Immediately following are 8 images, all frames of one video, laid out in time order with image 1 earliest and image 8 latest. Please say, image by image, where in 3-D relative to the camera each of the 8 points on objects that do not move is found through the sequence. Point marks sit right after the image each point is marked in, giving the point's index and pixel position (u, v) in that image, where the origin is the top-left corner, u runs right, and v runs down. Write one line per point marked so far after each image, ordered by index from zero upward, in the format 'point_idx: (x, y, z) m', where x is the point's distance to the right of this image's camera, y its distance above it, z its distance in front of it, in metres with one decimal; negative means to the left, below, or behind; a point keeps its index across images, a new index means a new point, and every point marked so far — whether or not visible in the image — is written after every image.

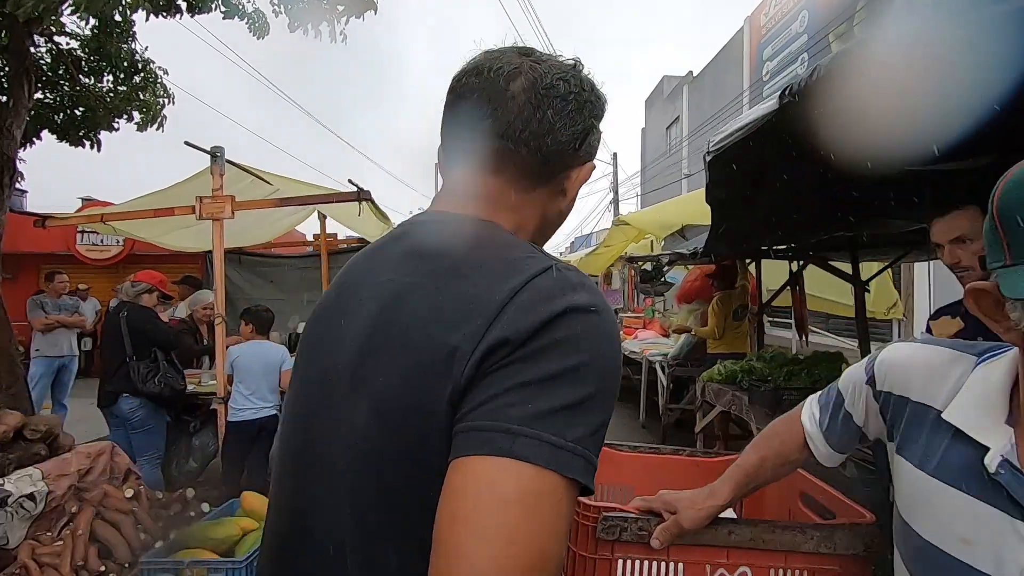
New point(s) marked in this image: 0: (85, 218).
0: (-3.9, +0.6, +4.9) m
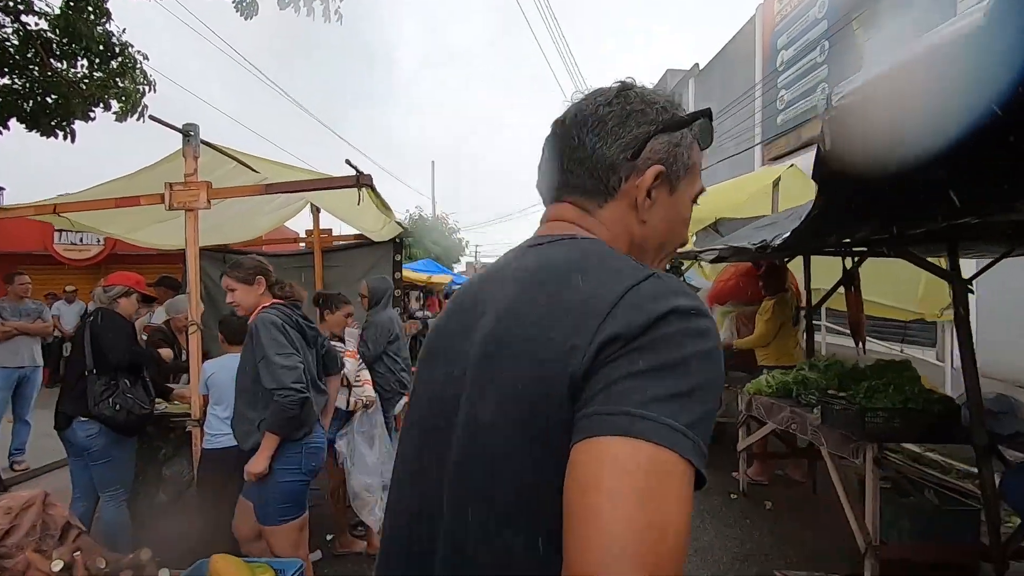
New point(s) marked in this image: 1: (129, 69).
0: (-3.7, +0.6, +4.2) m
1: (-4.3, +2.3, +5.9) m
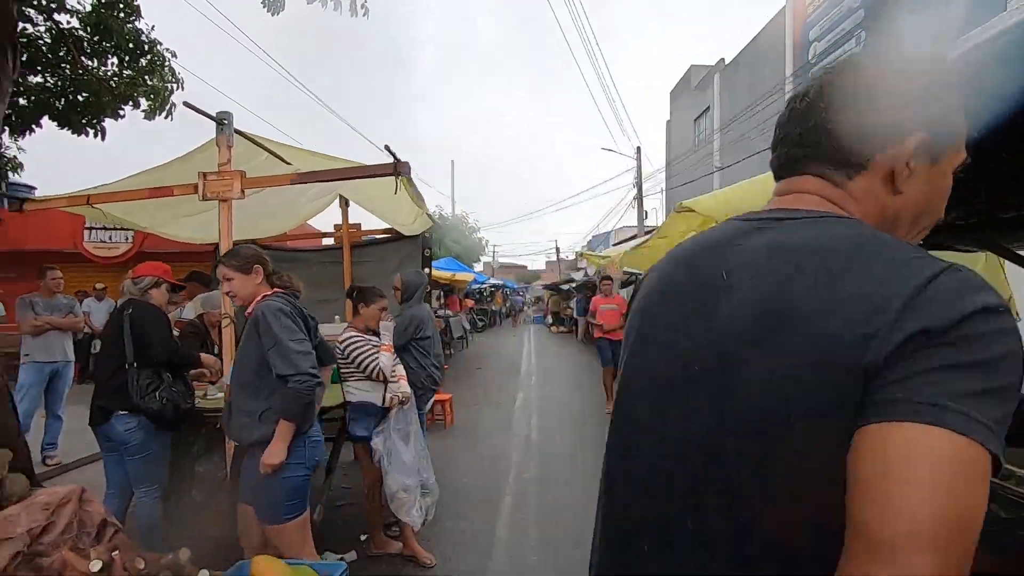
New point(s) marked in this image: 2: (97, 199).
0: (-3.4, +0.7, +4.1) m
1: (-3.9, +2.4, +5.9) m
2: (-3.1, +0.7, +4.1) m
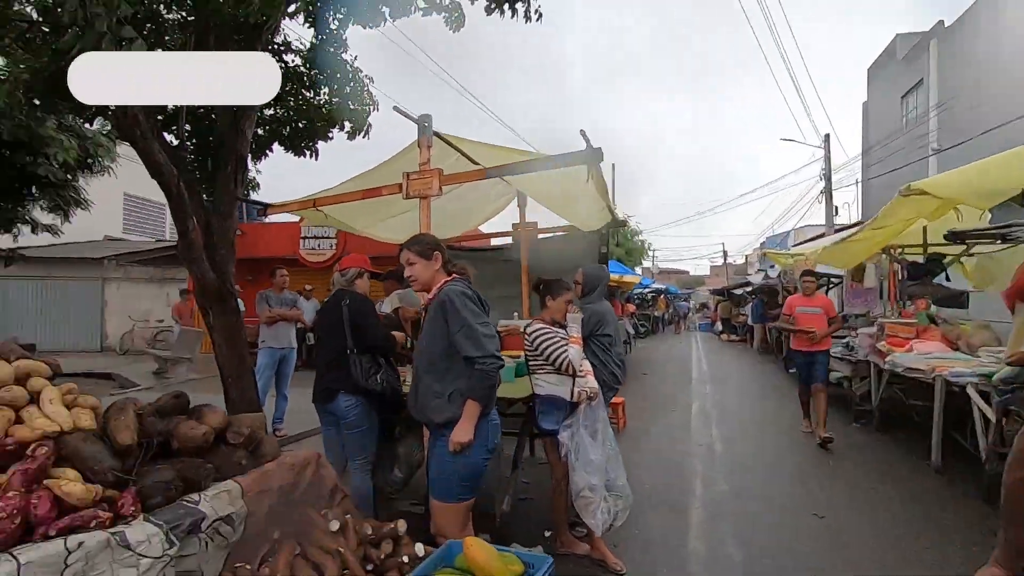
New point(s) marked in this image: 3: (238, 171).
0: (-1.9, +0.7, +4.8) m
1: (-1.8, +2.4, +6.6) m
2: (-1.6, +0.7, +4.6) m
3: (-2.8, +1.2, +5.5) m
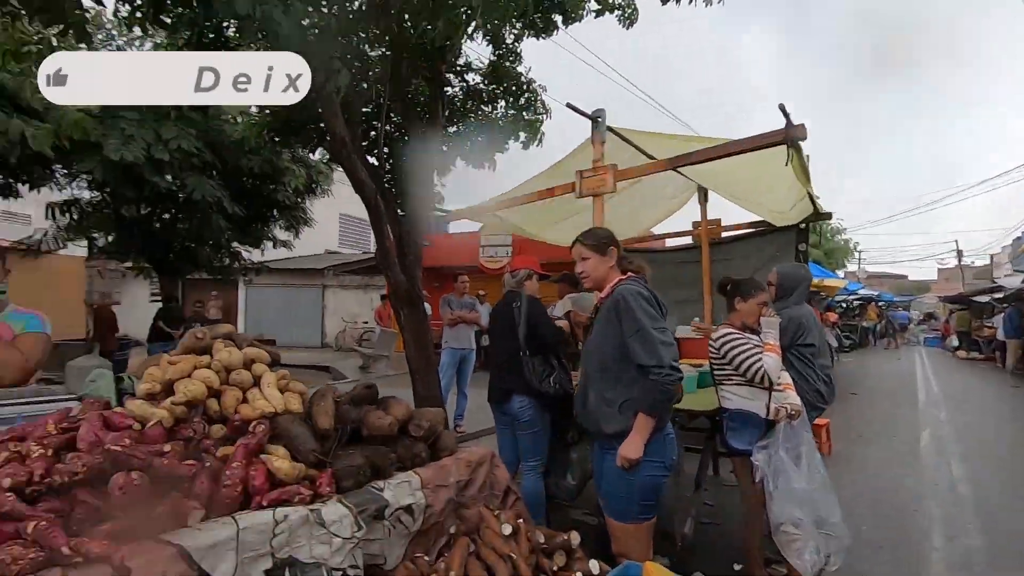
0: (-0.3, +0.7, +4.9) m
1: (+0.3, +2.4, +6.7) m
2: (-0.1, +0.7, +4.7) m
3: (-1.0, +1.2, +5.9) m
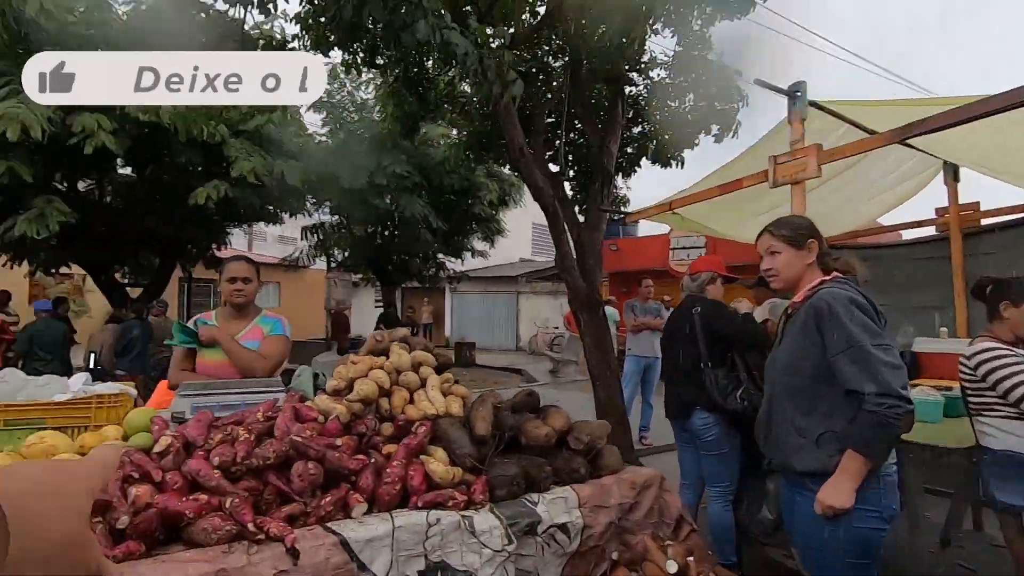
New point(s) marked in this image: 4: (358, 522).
0: (+1.2, +0.7, +4.6) m
1: (+2.4, +2.3, +6.1) m
2: (+1.3, +0.7, +4.4) m
3: (+1.0, +1.1, +5.8) m
4: (-0.5, -0.8, +1.8) m
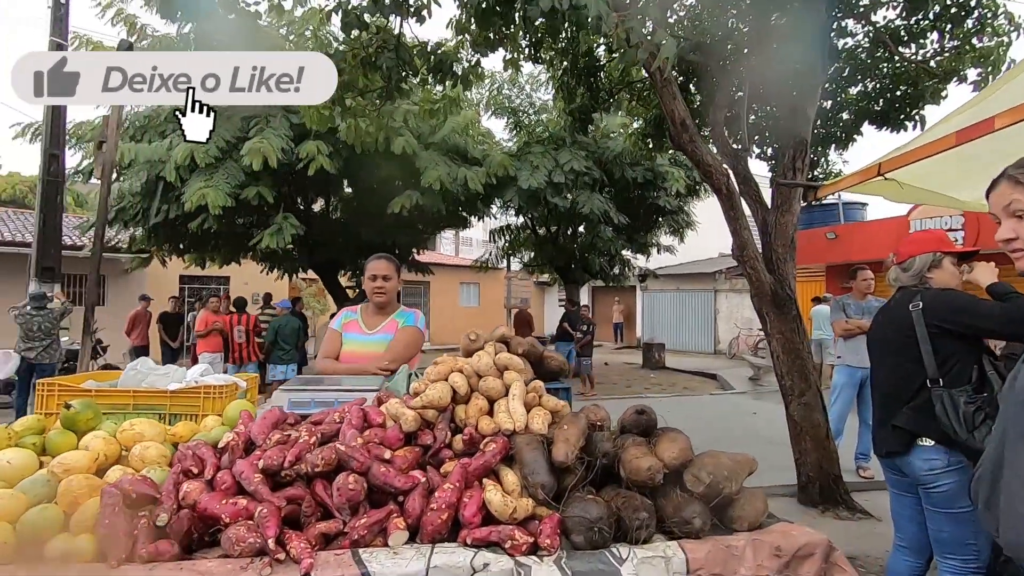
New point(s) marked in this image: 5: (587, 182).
0: (+2.3, +0.7, +3.5) m
1: (+3.9, +2.4, +4.5) m
2: (+2.3, +0.7, +3.3) m
3: (+2.4, +1.2, +4.7) m
4: (-0.3, -0.8, +1.5) m
5: (+1.7, +2.4, +12.1) m
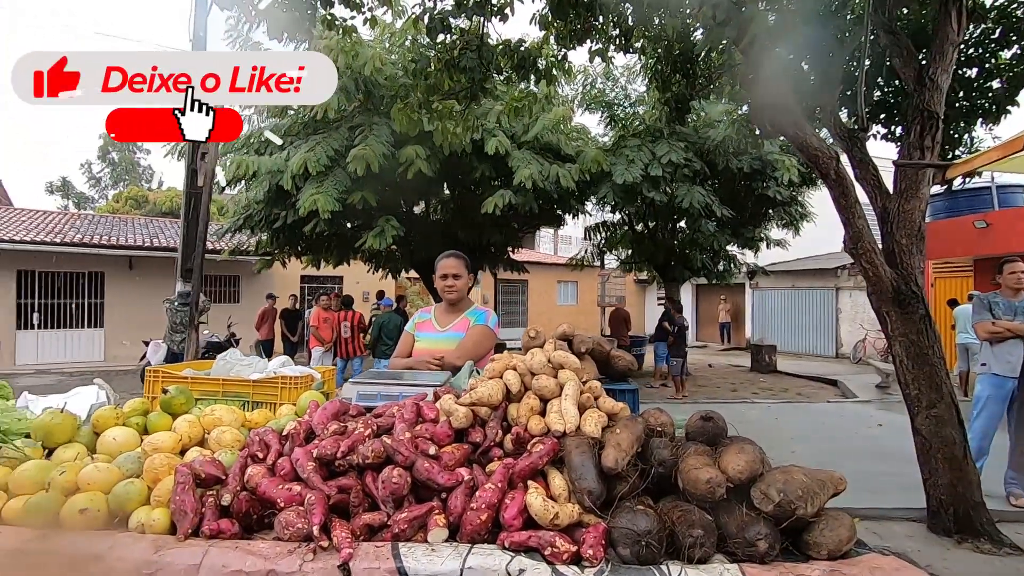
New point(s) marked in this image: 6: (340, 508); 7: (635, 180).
0: (+2.7, +0.8, +3.0) m
1: (+4.5, +2.4, +3.6) m
2: (+2.7, +0.8, +2.7) m
3: (+3.1, +1.2, +4.1) m
4: (-0.2, -0.7, +1.5) m
5: (+3.7, +2.4, +11.5) m
6: (-0.5, -0.7, +1.7) m
7: (+2.5, +2.2, +10.8) m
